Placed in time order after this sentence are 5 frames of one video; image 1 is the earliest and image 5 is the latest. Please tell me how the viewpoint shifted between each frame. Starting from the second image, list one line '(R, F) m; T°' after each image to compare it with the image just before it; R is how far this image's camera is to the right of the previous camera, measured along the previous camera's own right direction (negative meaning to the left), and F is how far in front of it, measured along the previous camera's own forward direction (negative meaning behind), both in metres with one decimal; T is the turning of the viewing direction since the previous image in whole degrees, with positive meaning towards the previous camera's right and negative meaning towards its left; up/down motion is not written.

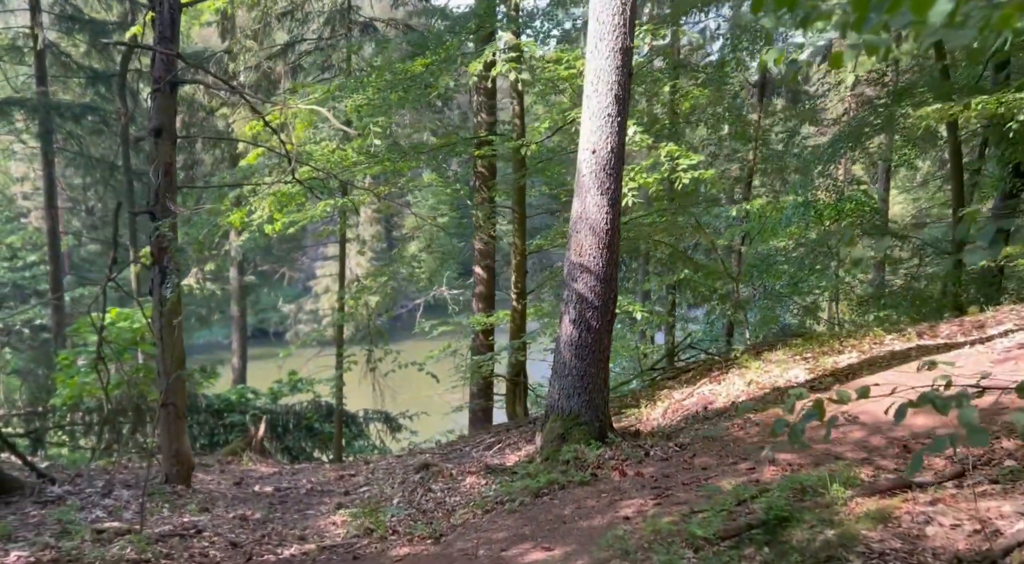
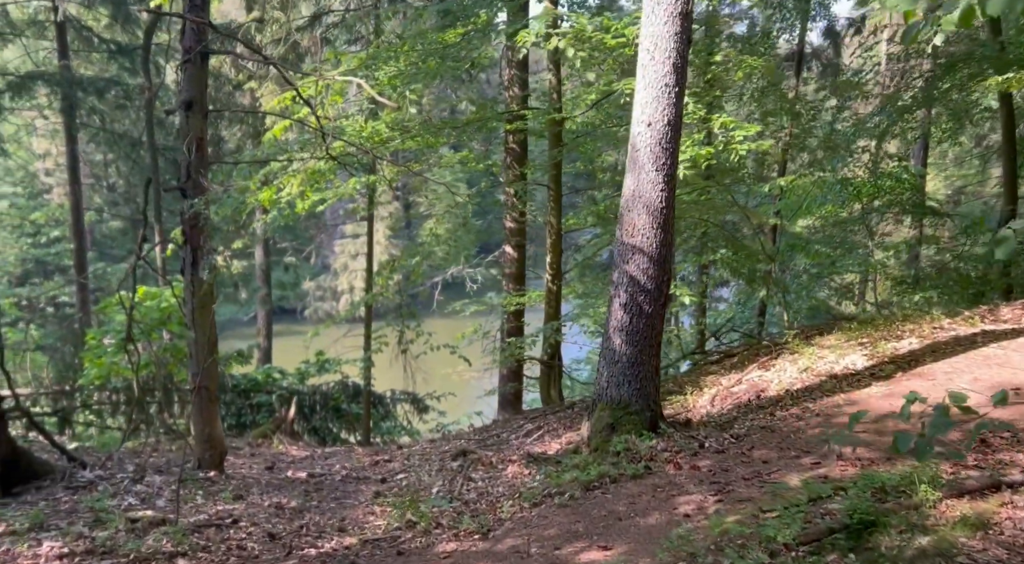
(-0.2, +0.4) m; -1°
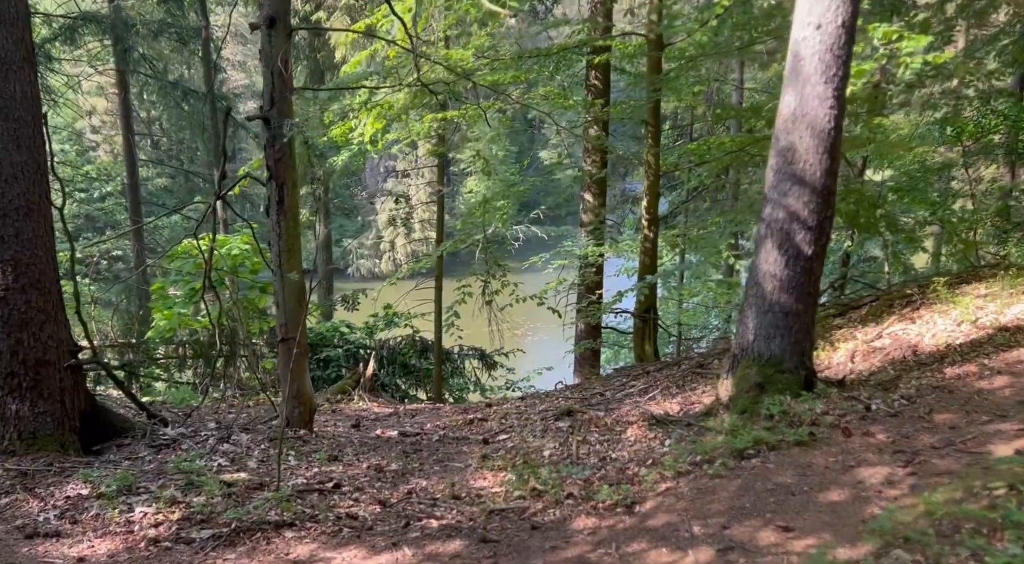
(-0.7, +1.0) m; -2°
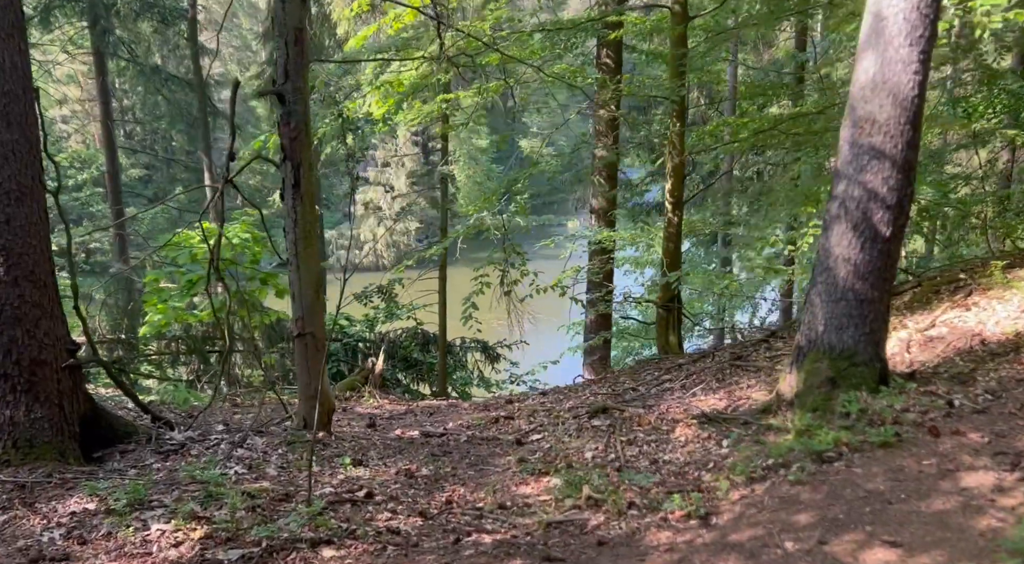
(-0.4, +0.7) m; +1°
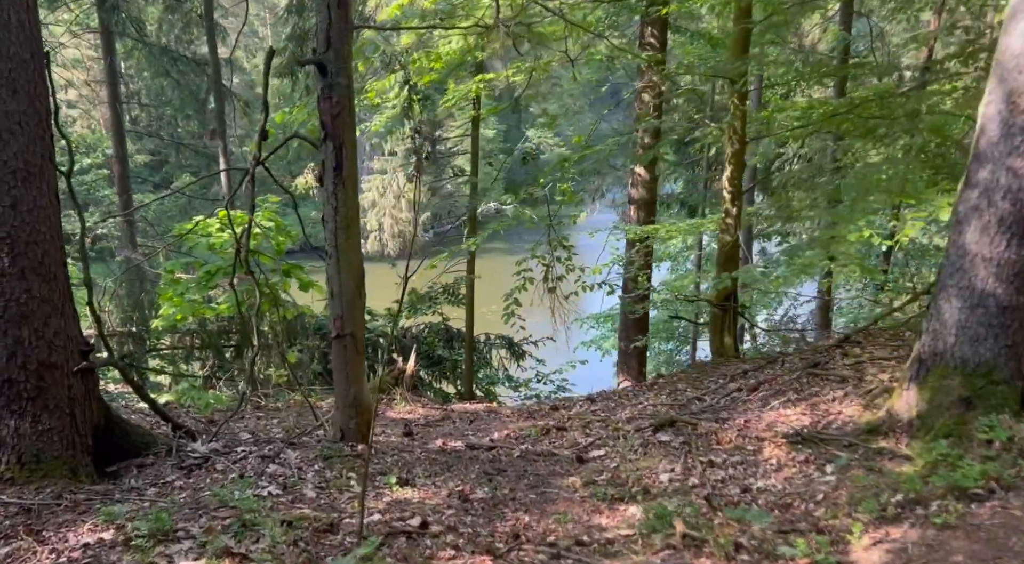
(-0.4, +0.9) m; 0°
